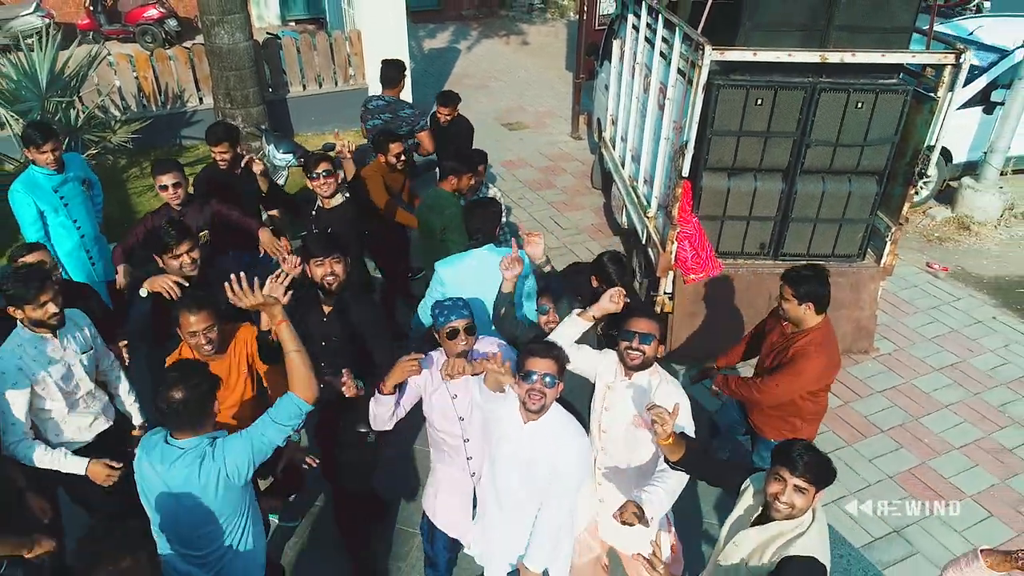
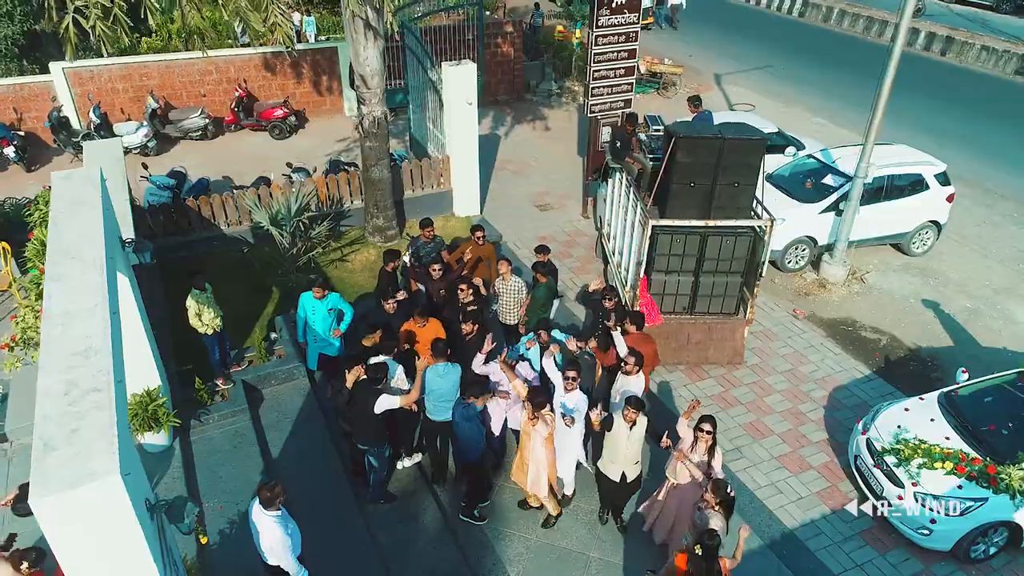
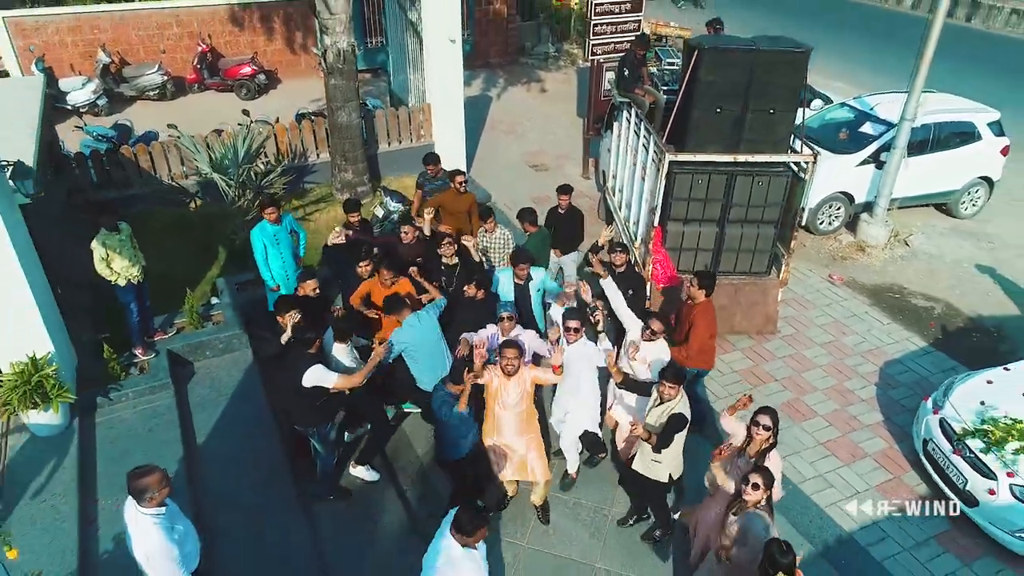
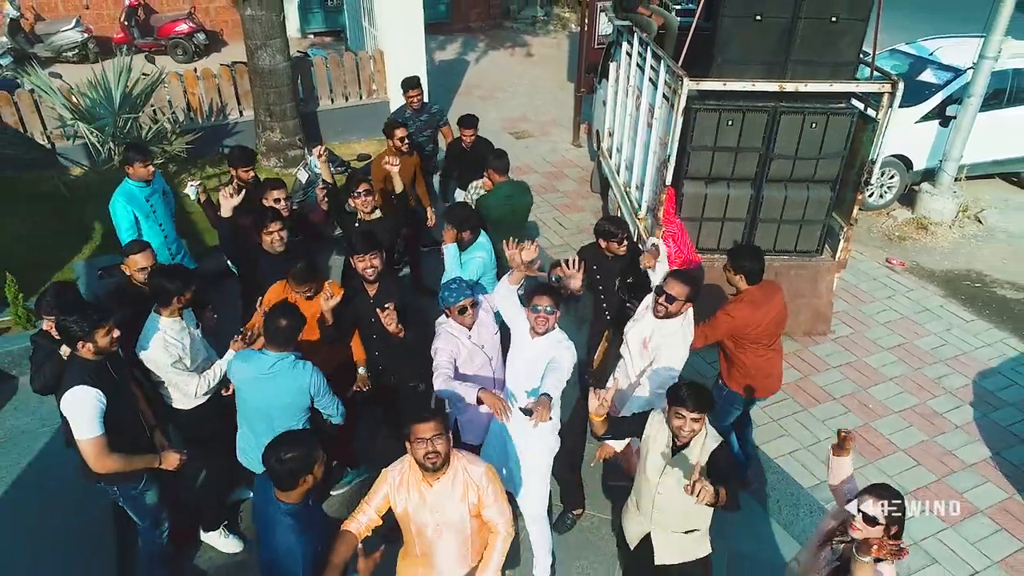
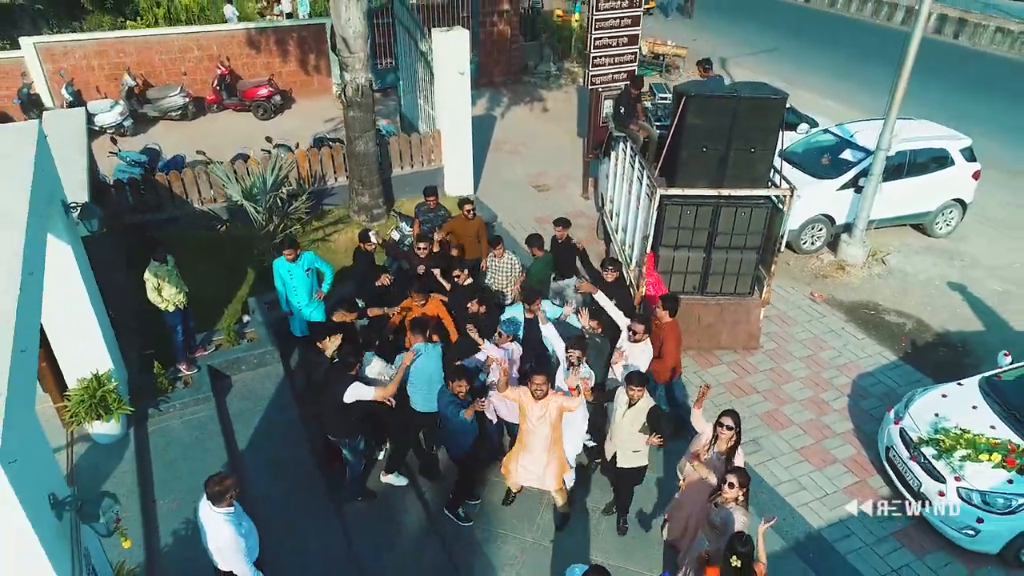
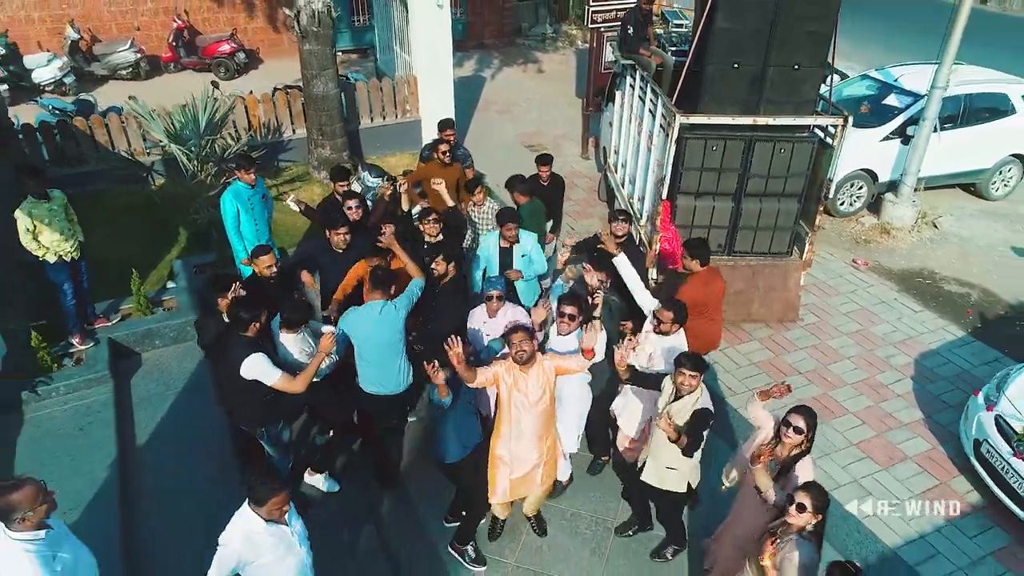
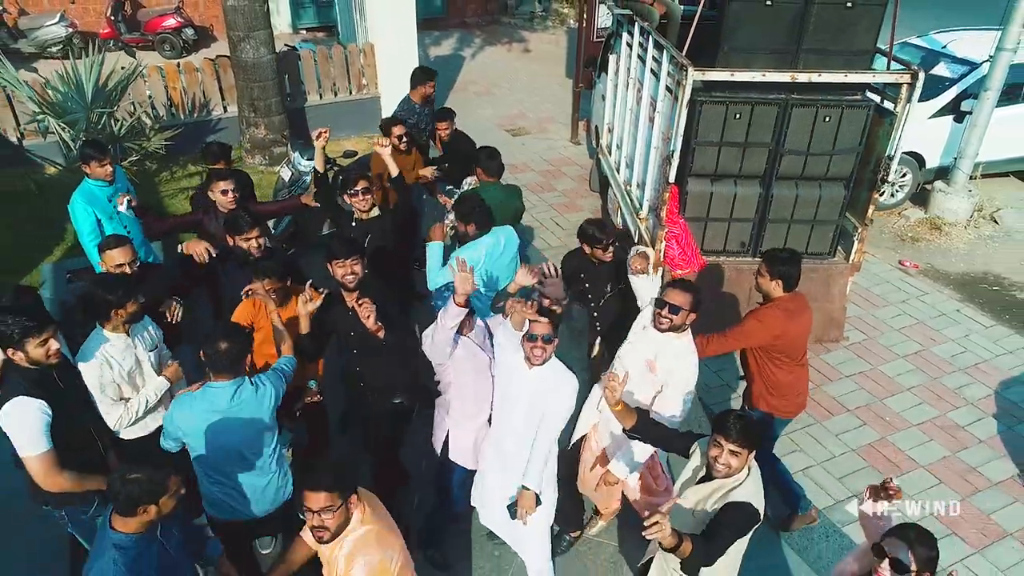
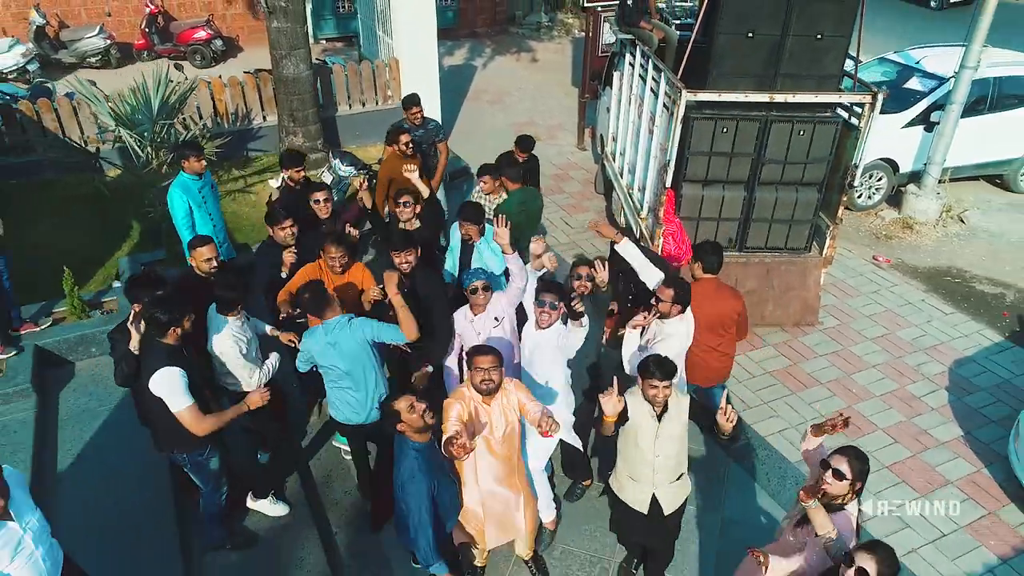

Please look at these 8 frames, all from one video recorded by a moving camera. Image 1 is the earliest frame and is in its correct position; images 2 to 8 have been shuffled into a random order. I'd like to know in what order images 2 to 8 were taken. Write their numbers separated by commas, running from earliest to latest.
7, 4, 8, 6, 3, 5, 2
